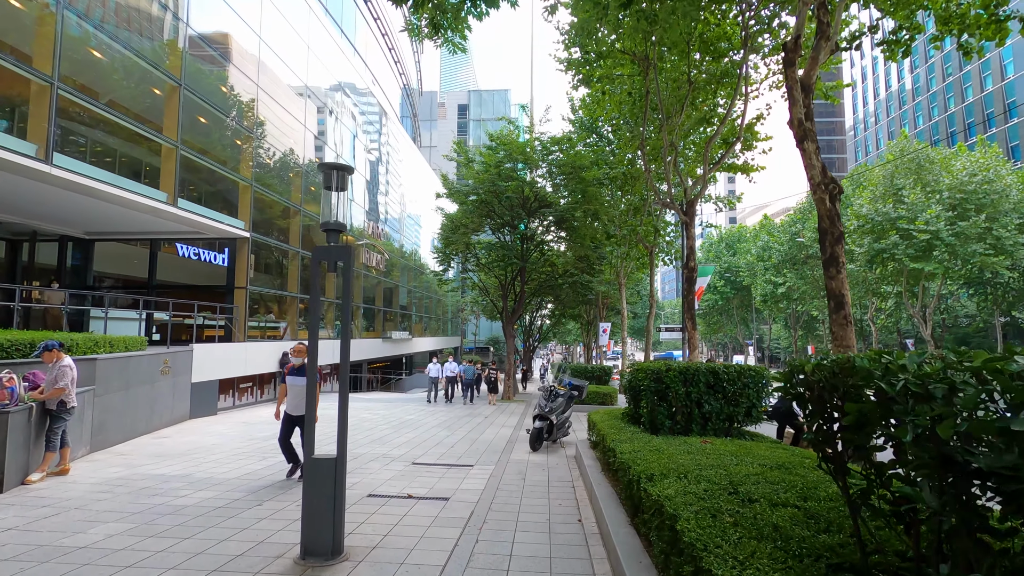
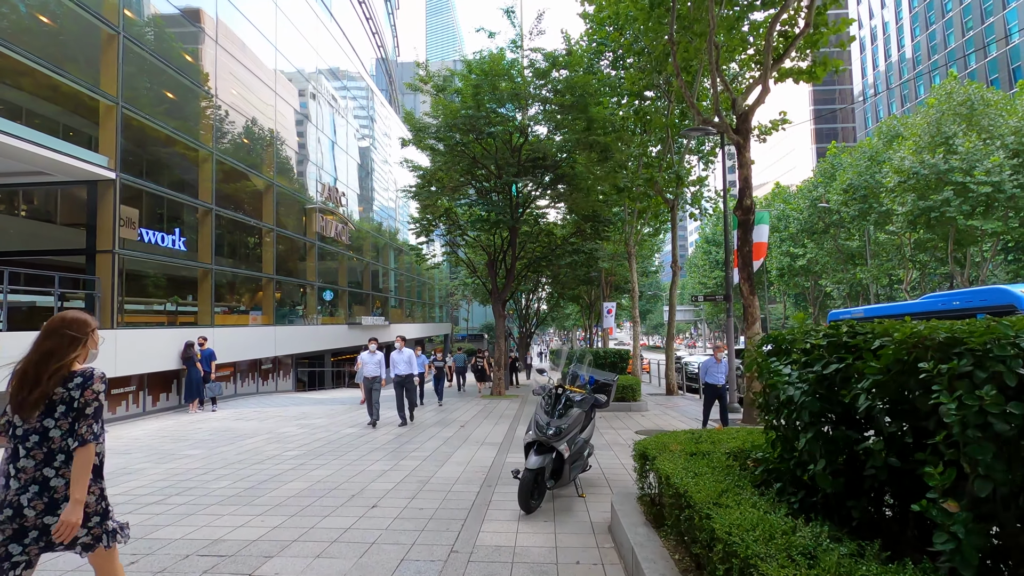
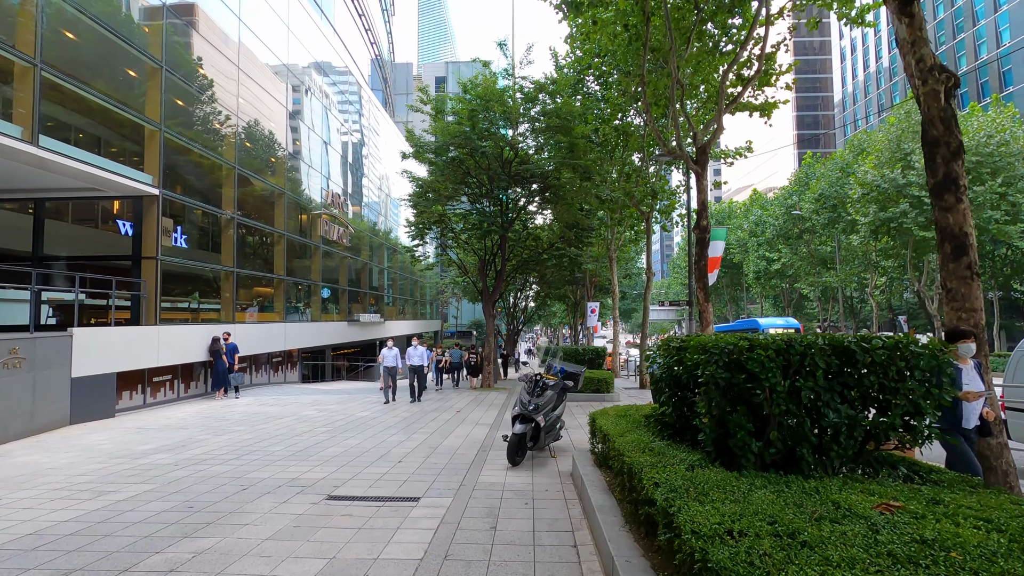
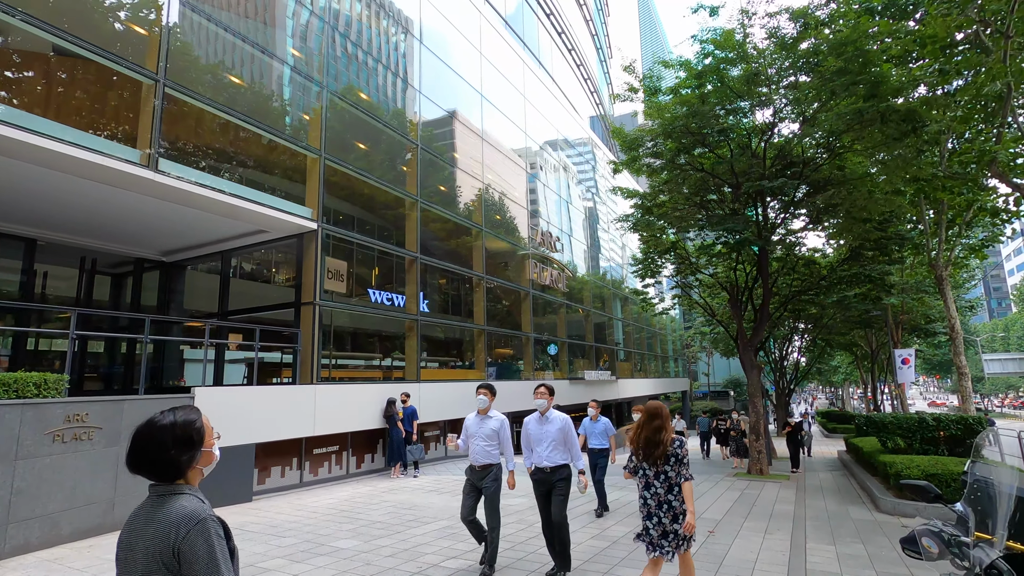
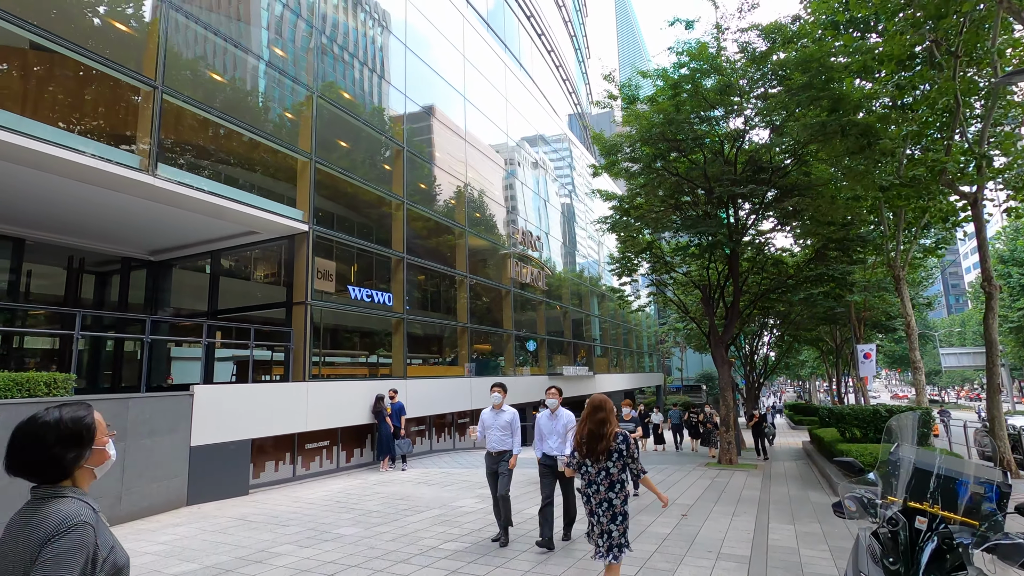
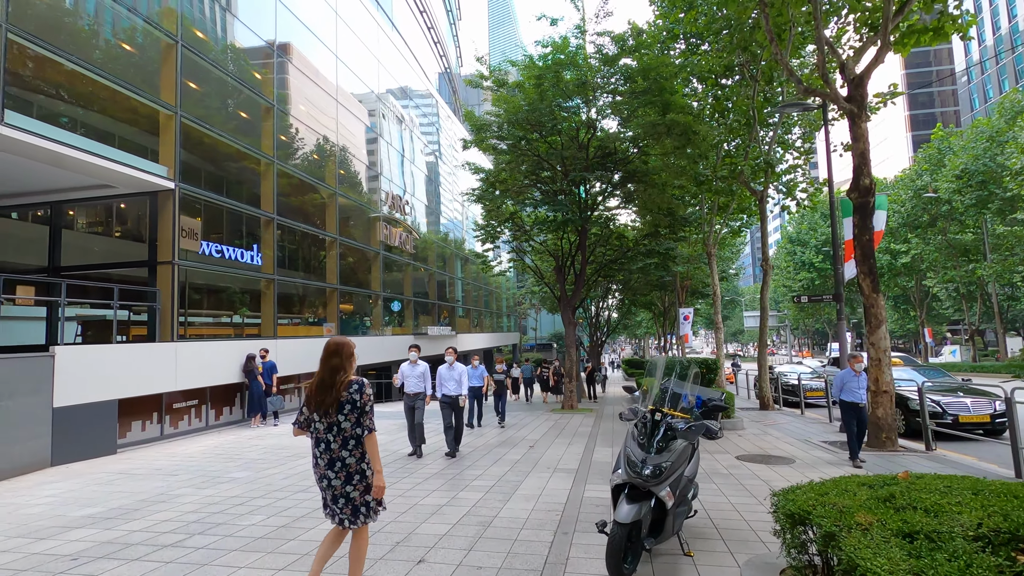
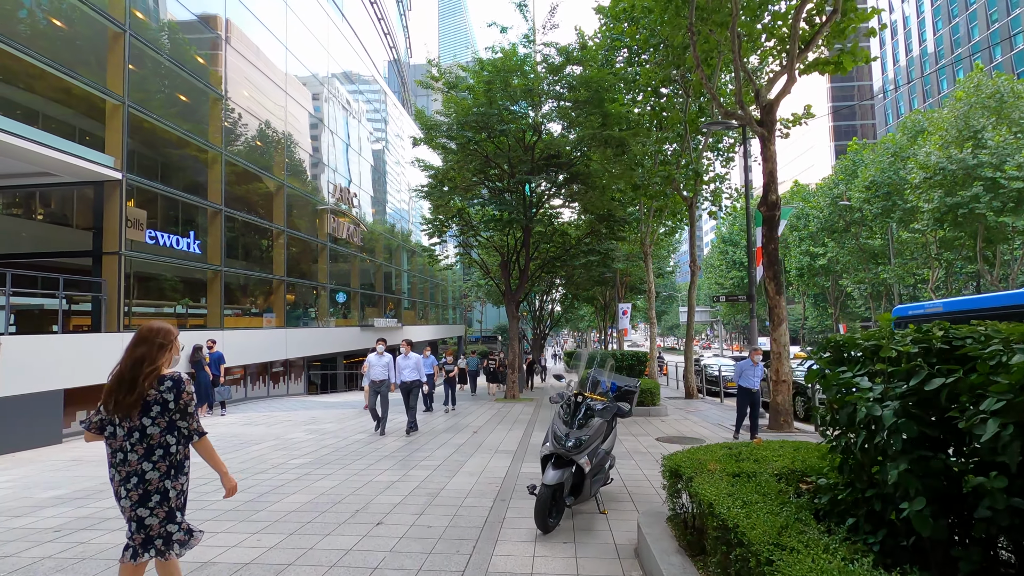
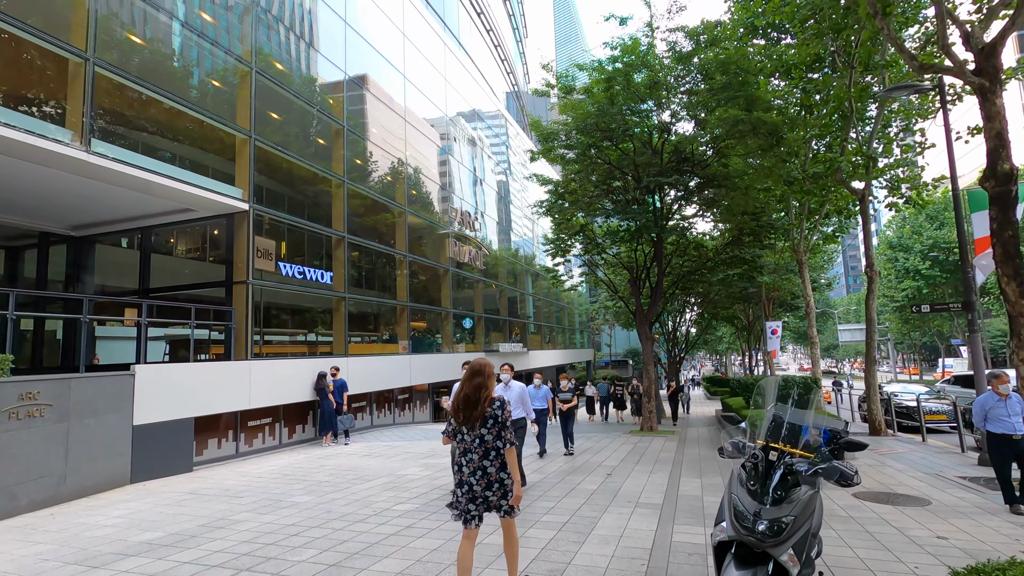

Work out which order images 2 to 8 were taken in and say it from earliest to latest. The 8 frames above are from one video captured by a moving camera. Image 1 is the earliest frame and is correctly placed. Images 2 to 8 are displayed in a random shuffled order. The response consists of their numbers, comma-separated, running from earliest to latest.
3, 2, 7, 6, 8, 5, 4
